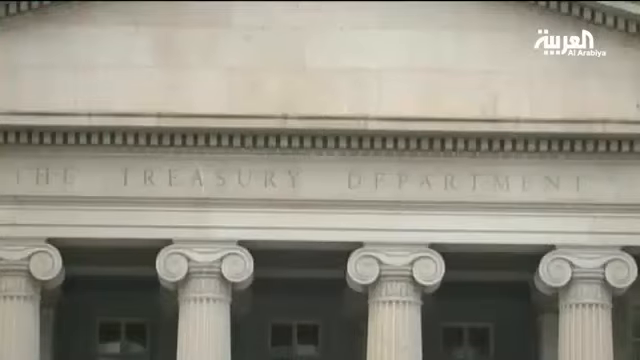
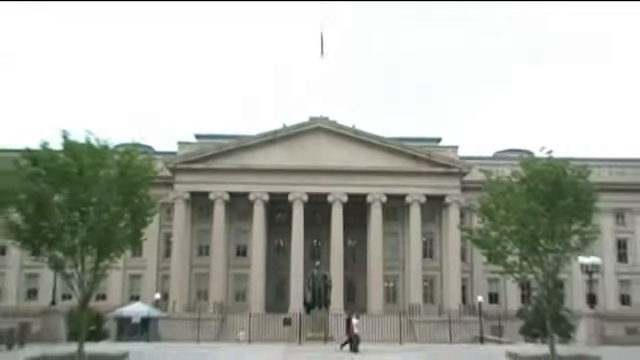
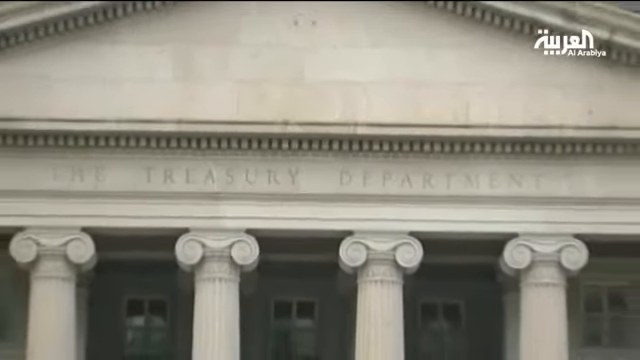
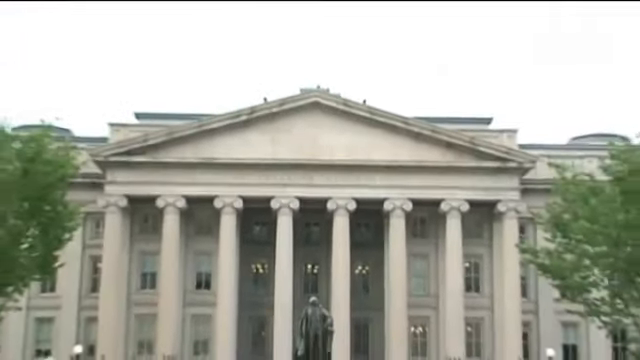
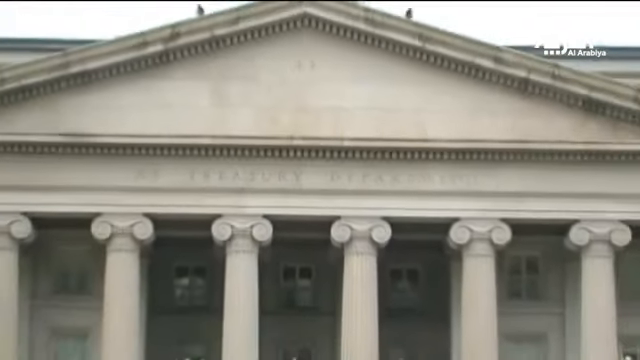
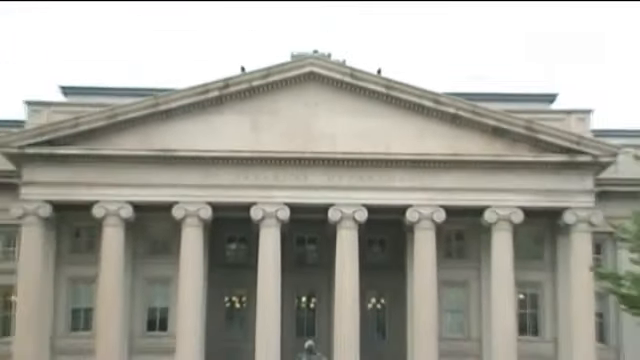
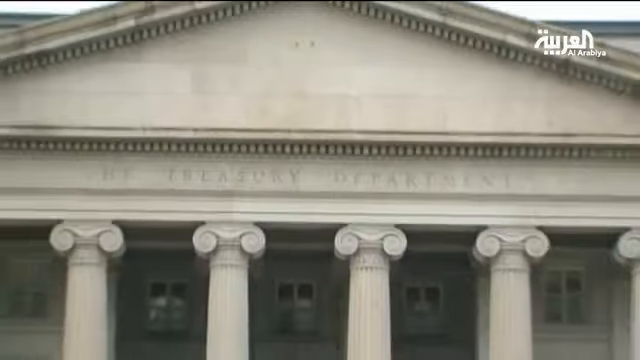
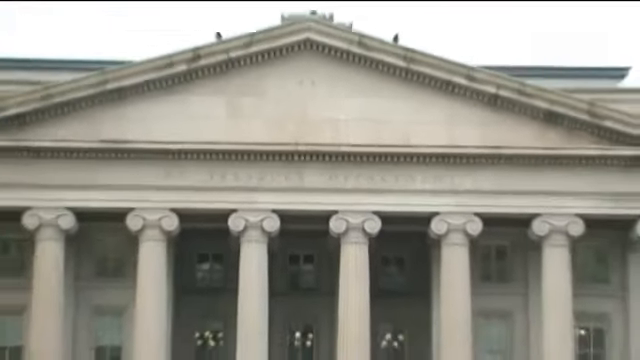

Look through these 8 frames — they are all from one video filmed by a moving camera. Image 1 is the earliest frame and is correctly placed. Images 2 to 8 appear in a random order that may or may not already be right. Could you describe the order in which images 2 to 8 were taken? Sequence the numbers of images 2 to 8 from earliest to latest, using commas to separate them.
3, 7, 5, 8, 6, 4, 2
